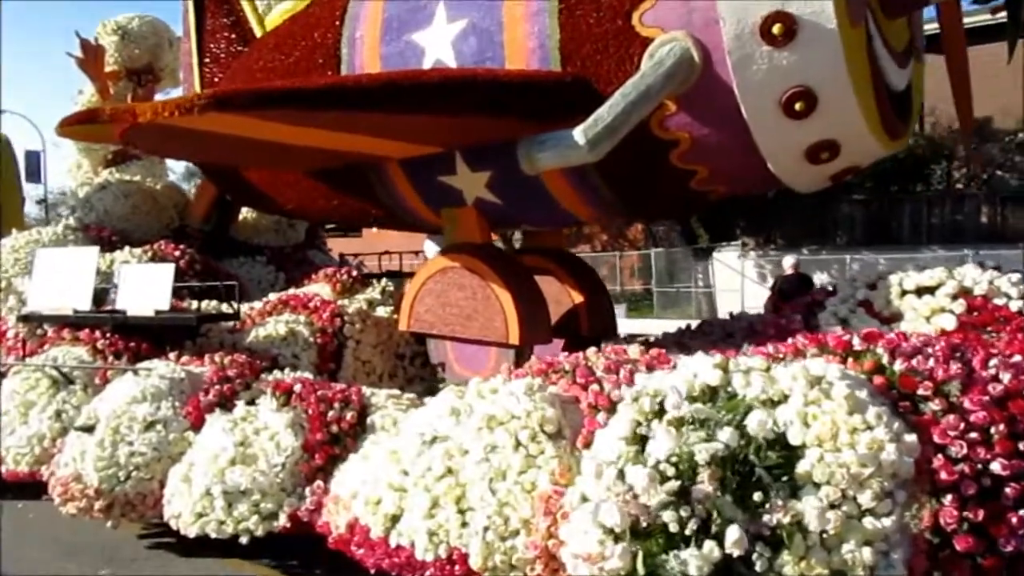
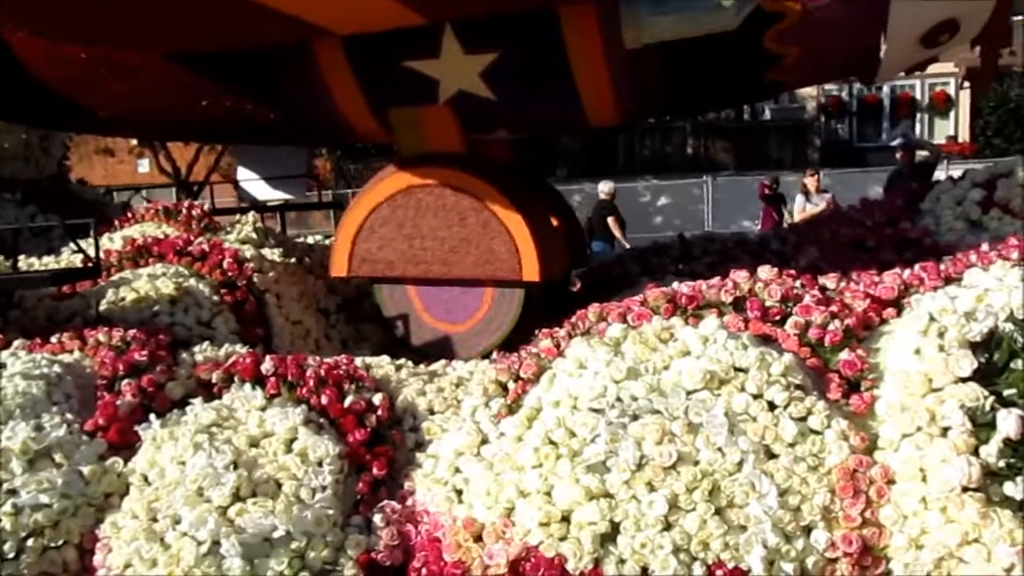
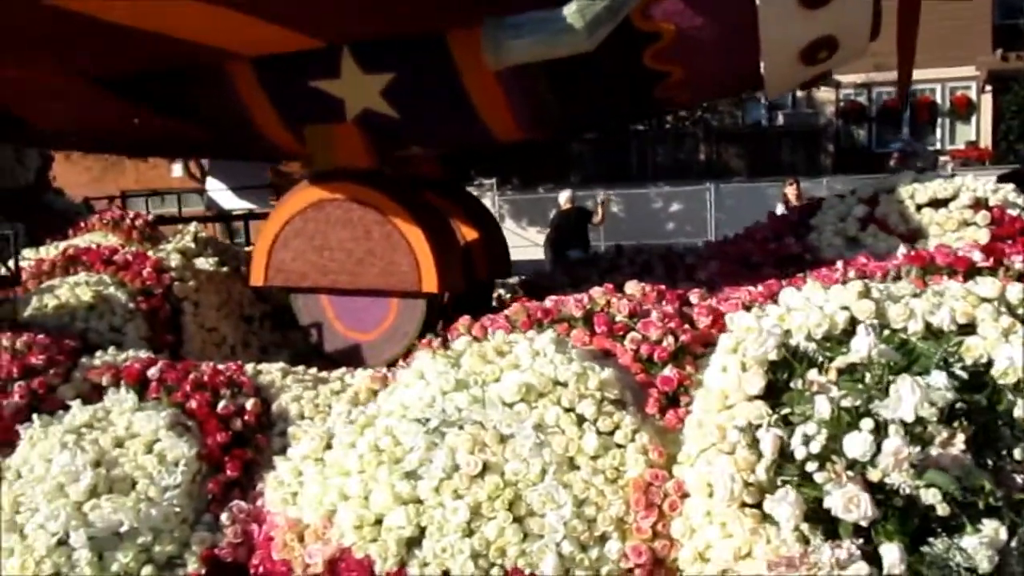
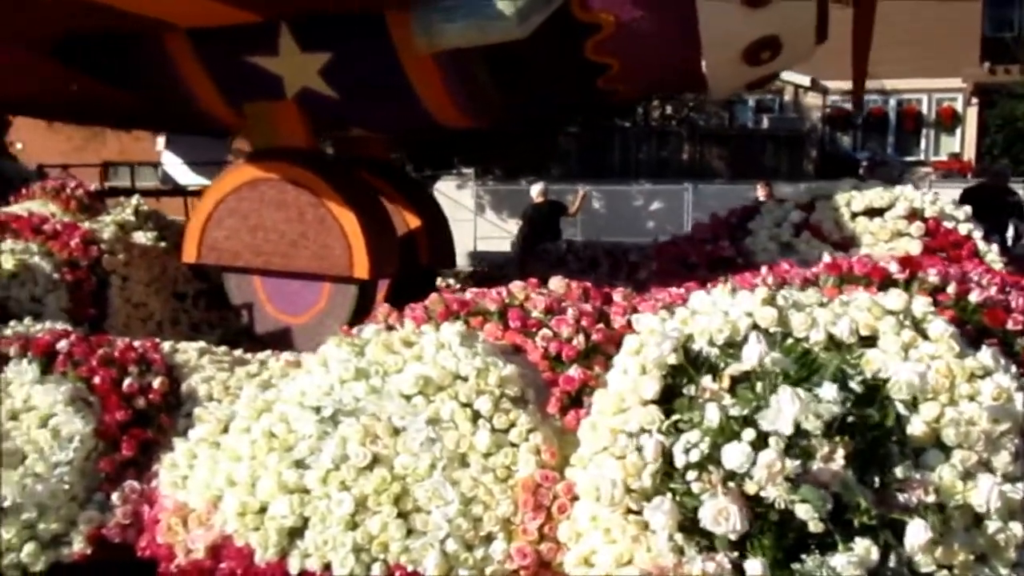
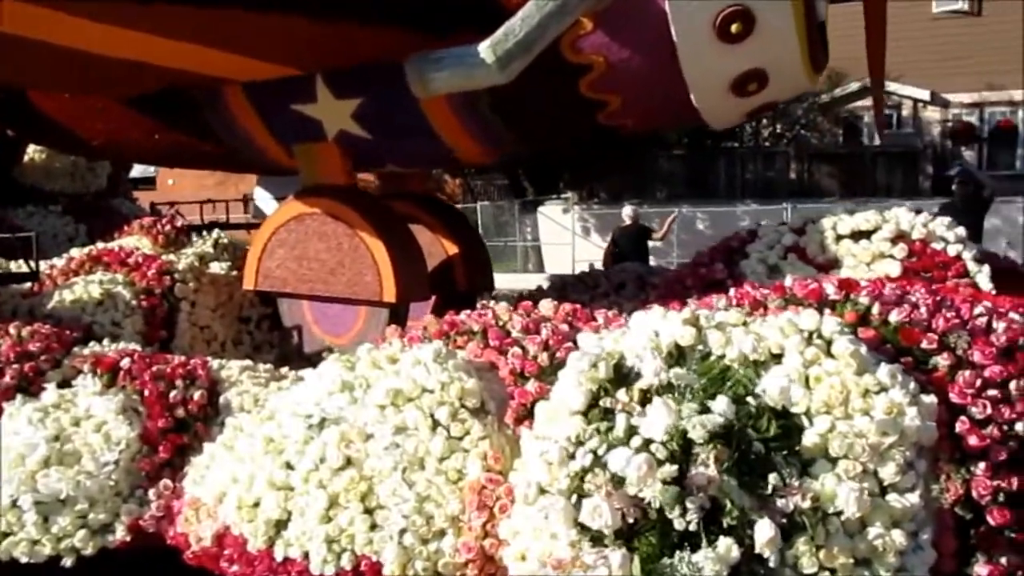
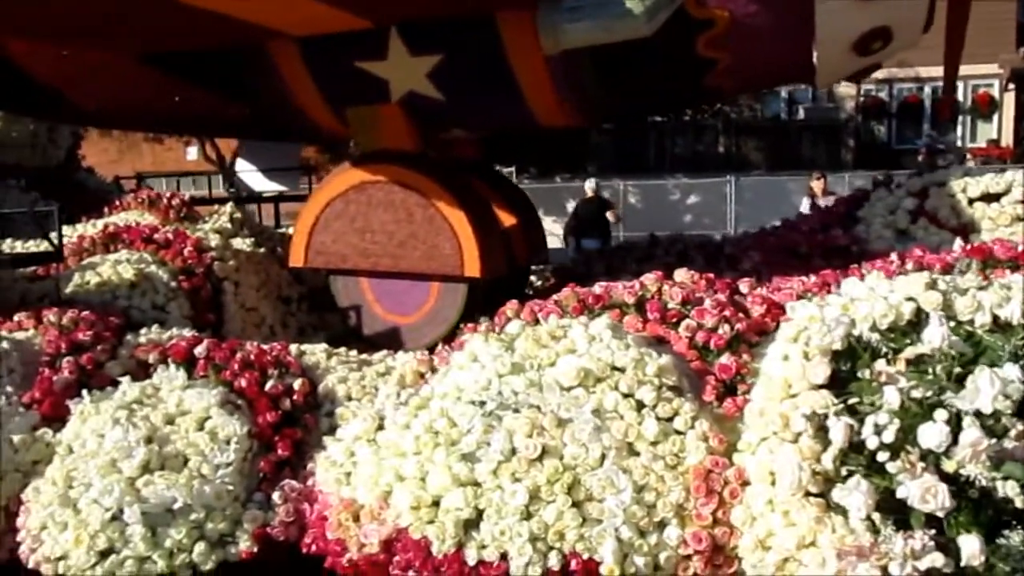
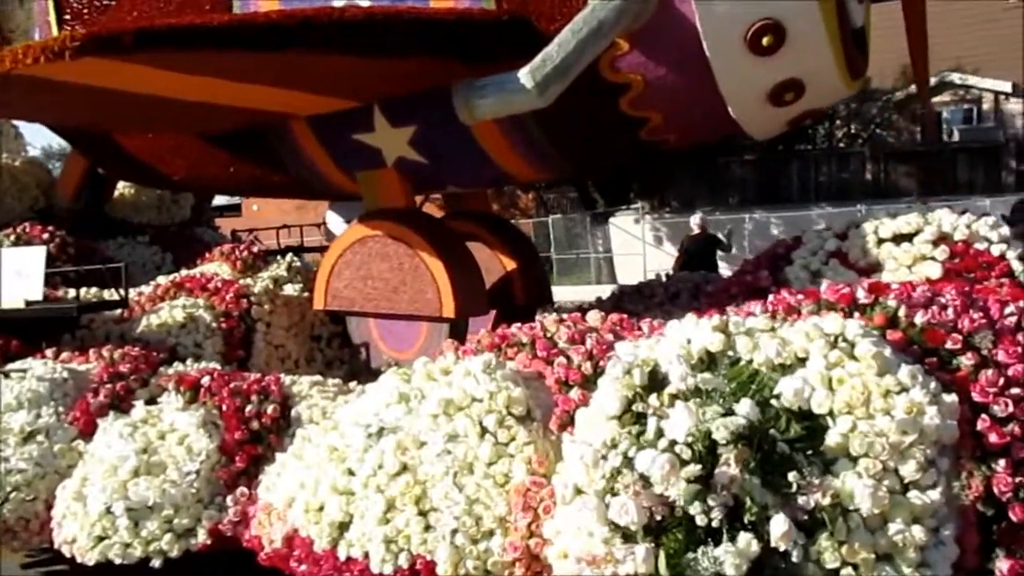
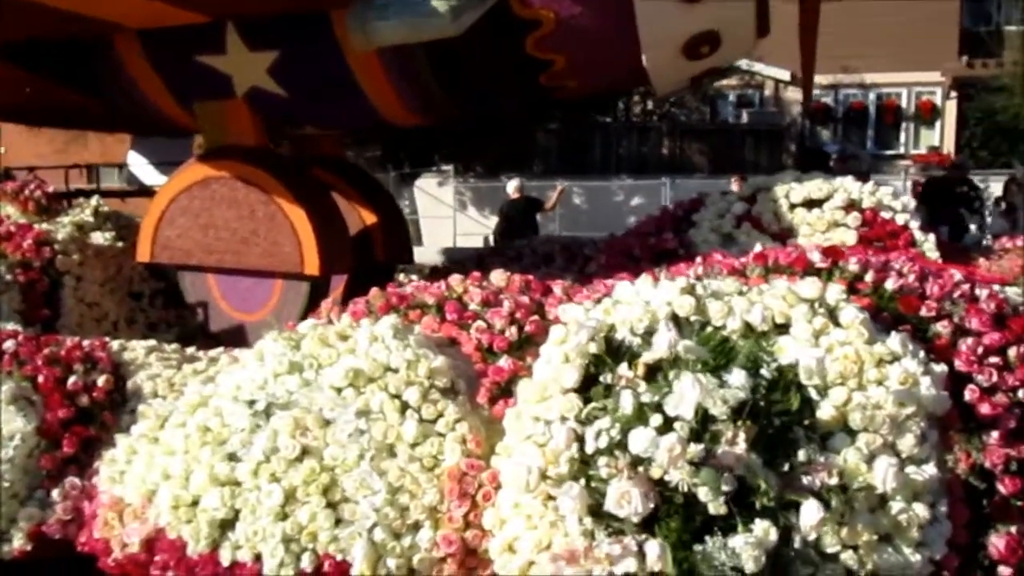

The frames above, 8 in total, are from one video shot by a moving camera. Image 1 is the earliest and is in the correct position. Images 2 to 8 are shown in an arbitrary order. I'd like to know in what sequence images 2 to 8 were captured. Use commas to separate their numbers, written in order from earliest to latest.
7, 5, 8, 4, 3, 6, 2
